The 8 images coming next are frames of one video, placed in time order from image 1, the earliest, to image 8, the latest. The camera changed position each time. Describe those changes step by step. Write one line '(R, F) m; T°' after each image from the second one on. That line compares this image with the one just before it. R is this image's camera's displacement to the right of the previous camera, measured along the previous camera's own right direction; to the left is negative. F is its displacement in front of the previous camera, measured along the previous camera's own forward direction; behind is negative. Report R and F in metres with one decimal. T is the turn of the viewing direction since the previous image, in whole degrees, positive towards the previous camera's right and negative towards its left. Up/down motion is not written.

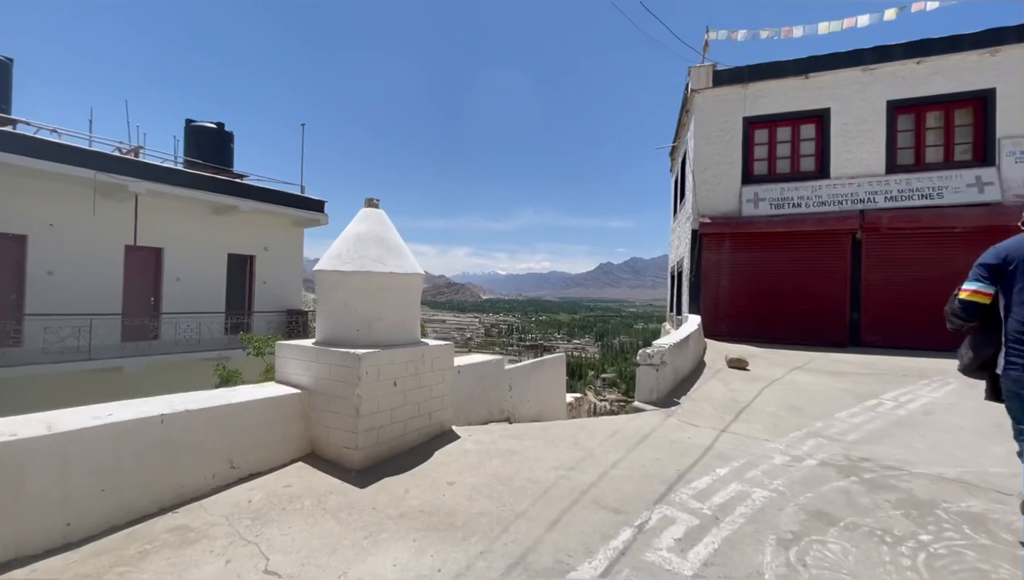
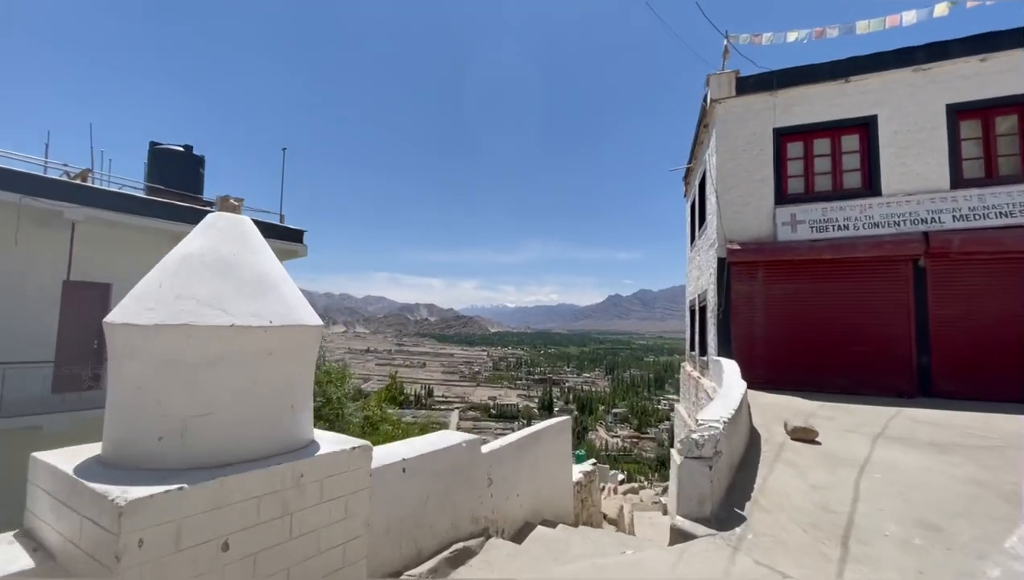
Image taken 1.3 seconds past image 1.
(+0.2, +1.5) m; -1°
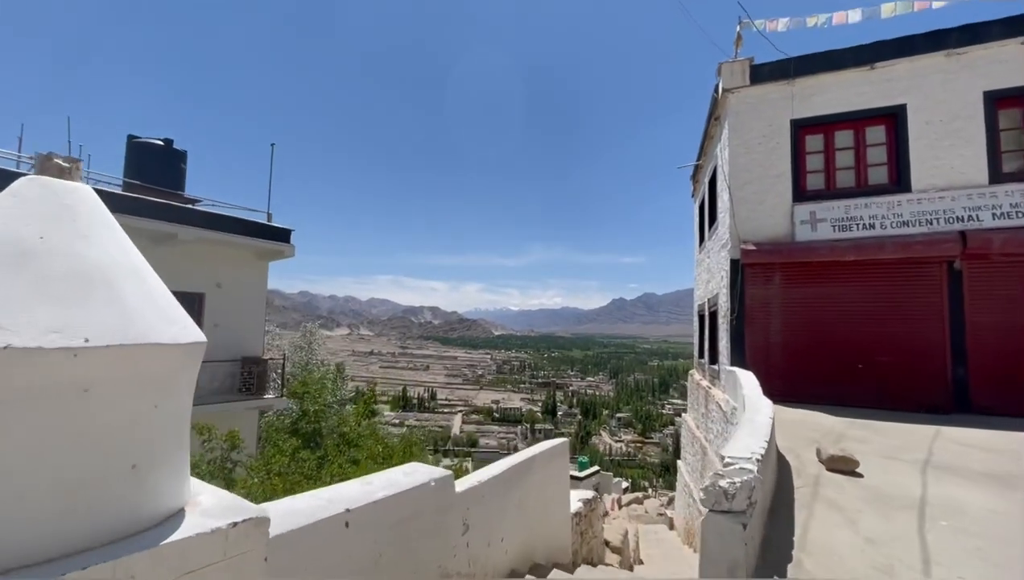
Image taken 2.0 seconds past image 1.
(+0.1, +0.7) m; 0°
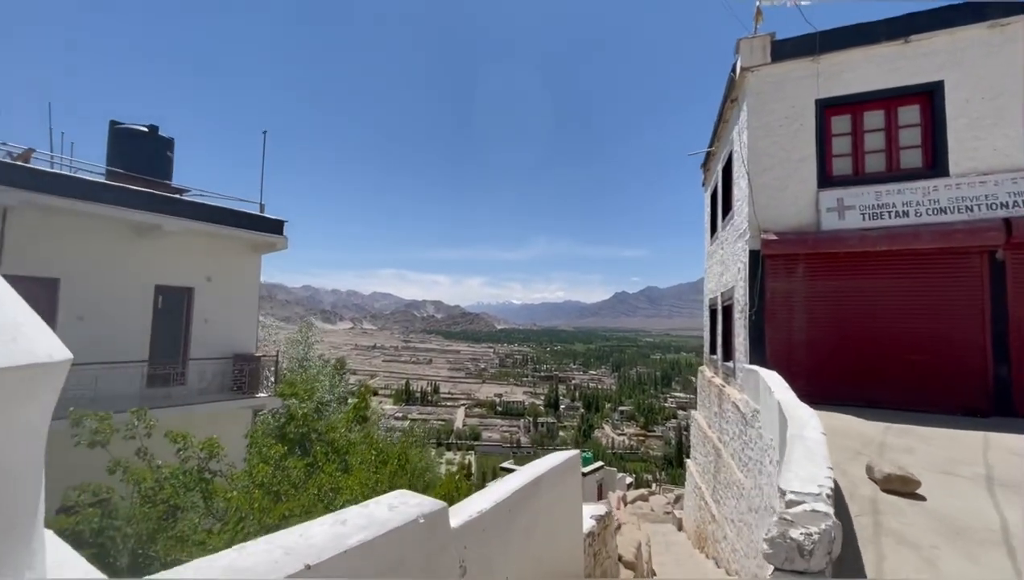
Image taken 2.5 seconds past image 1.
(0.0, +0.5) m; 0°
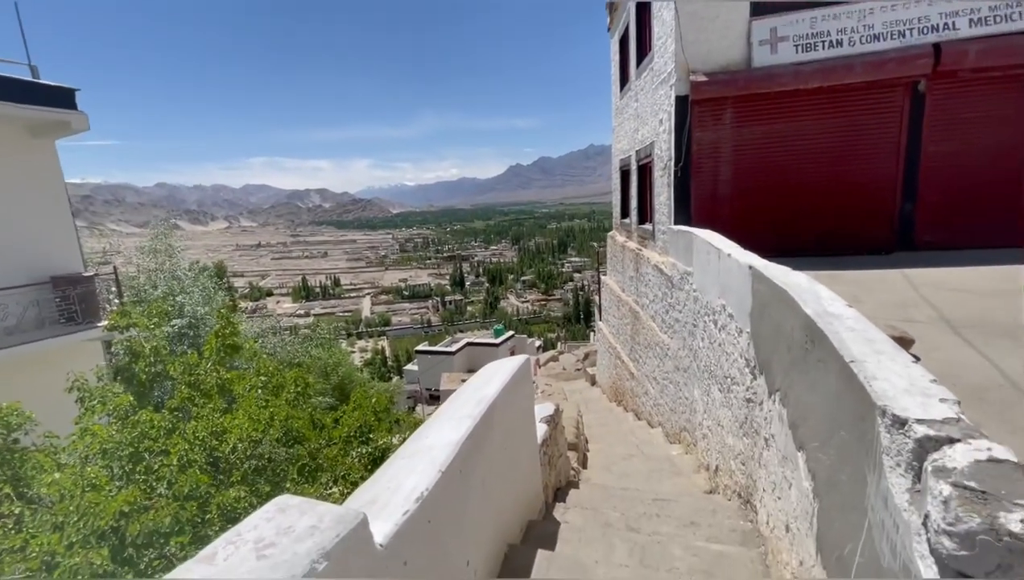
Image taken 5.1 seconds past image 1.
(-0.1, +1.2) m; +11°
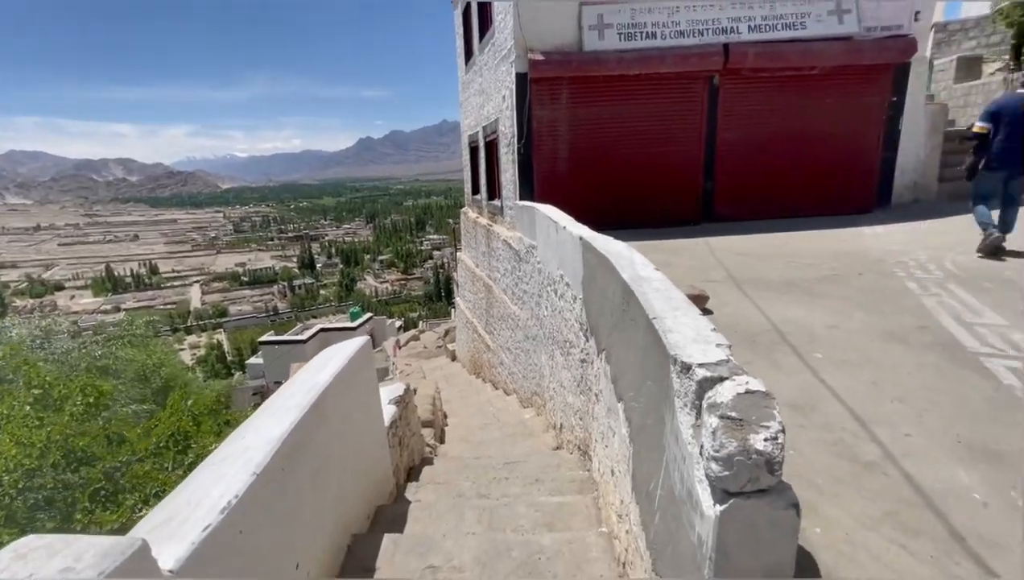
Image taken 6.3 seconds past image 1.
(+0.1, 0.0) m; +17°
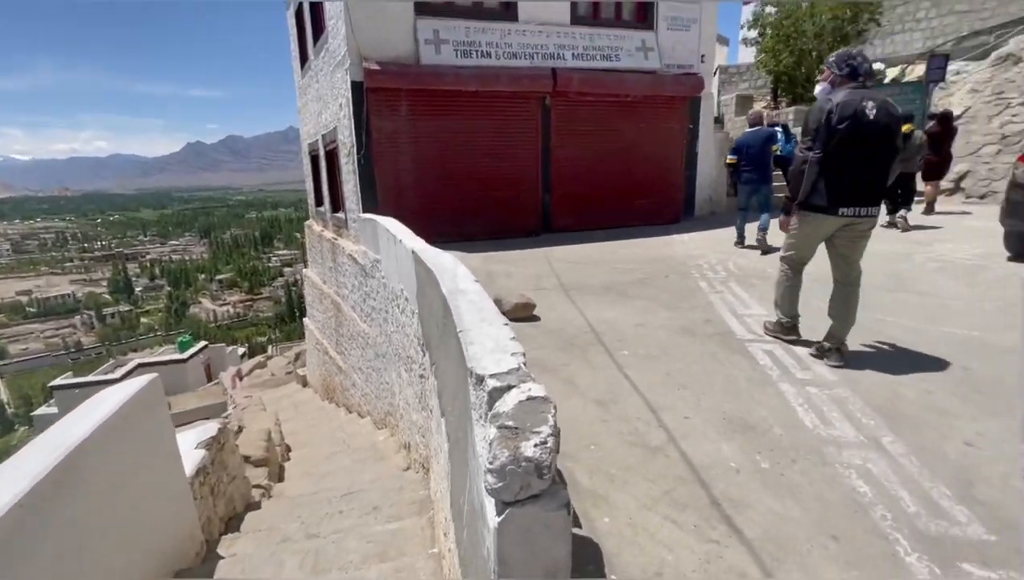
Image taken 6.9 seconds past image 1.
(+0.3, 0.0) m; +16°
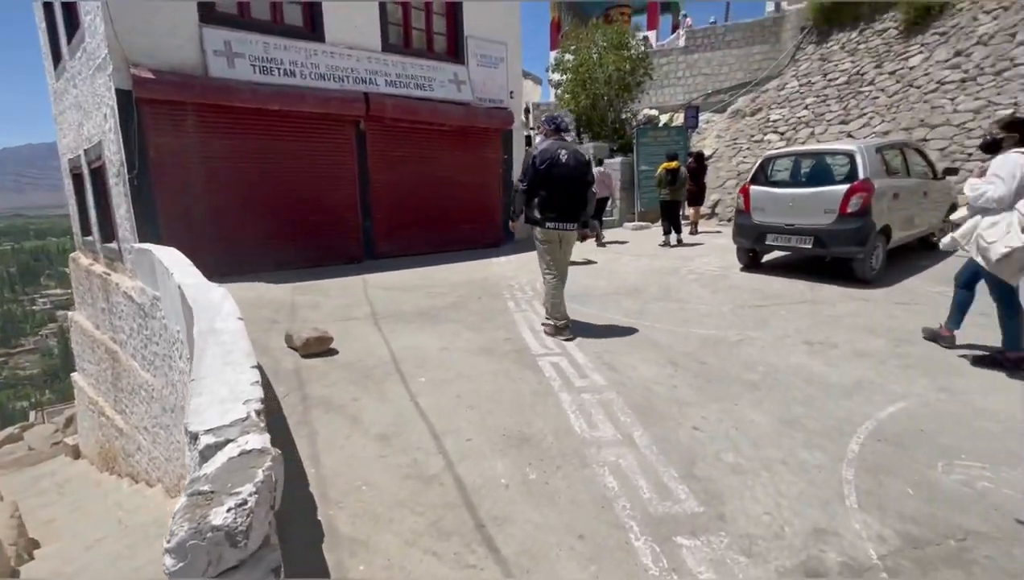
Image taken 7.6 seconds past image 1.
(+0.4, 0.0) m; +18°
